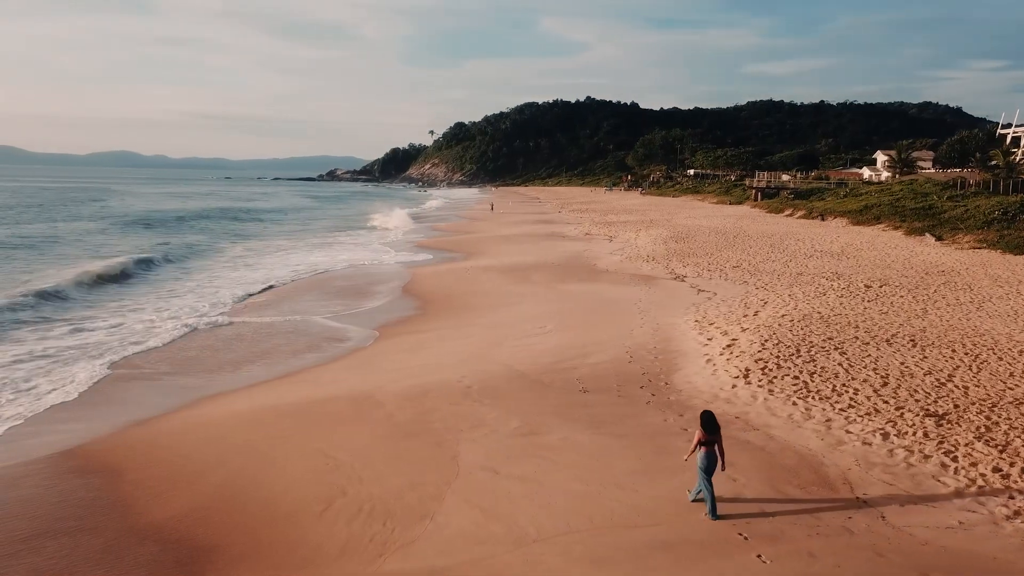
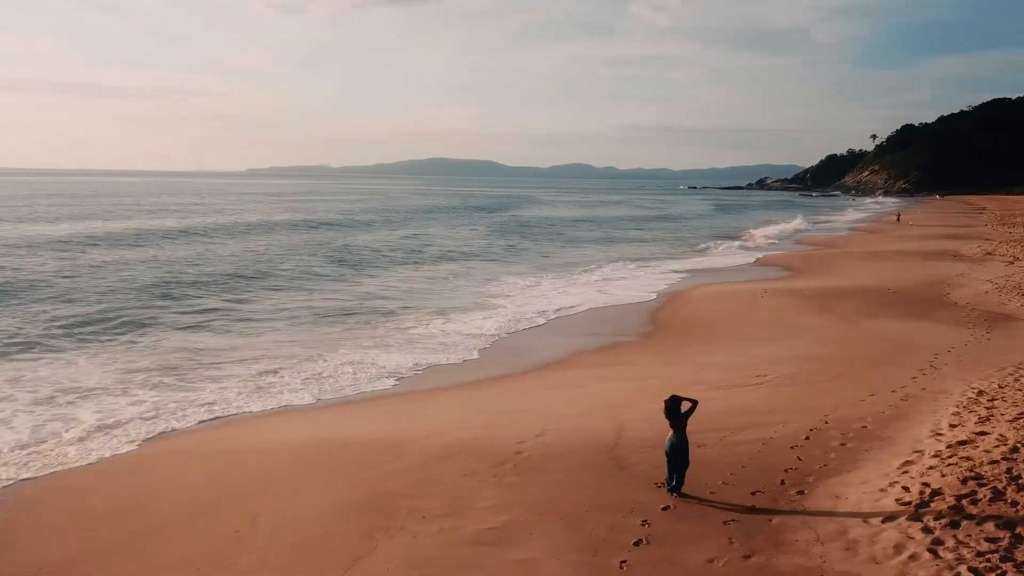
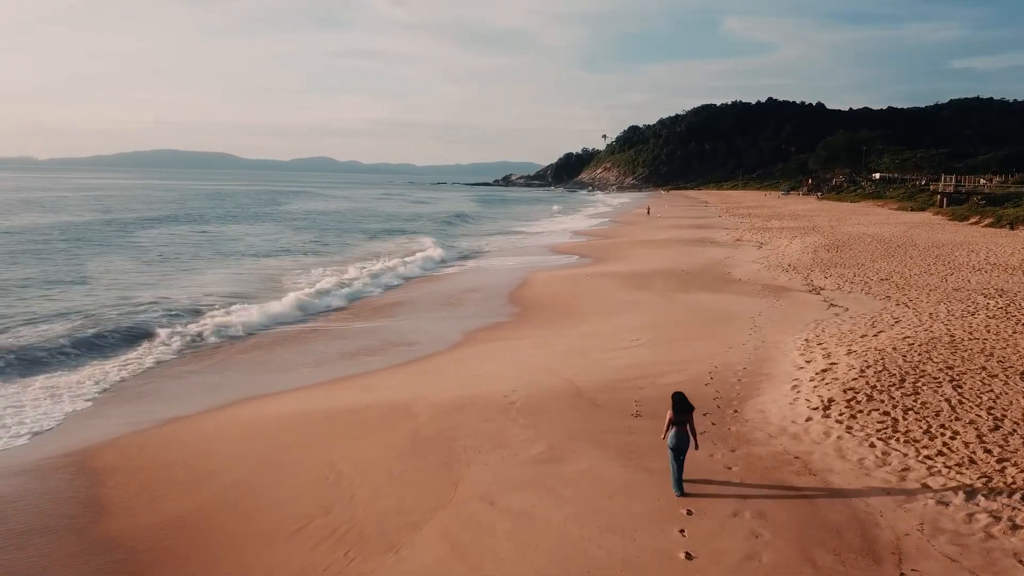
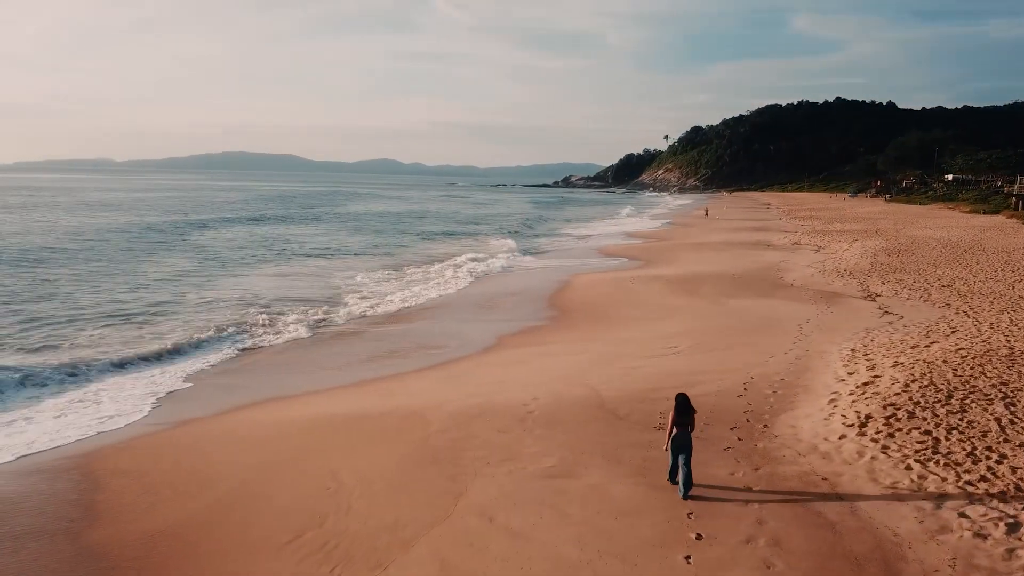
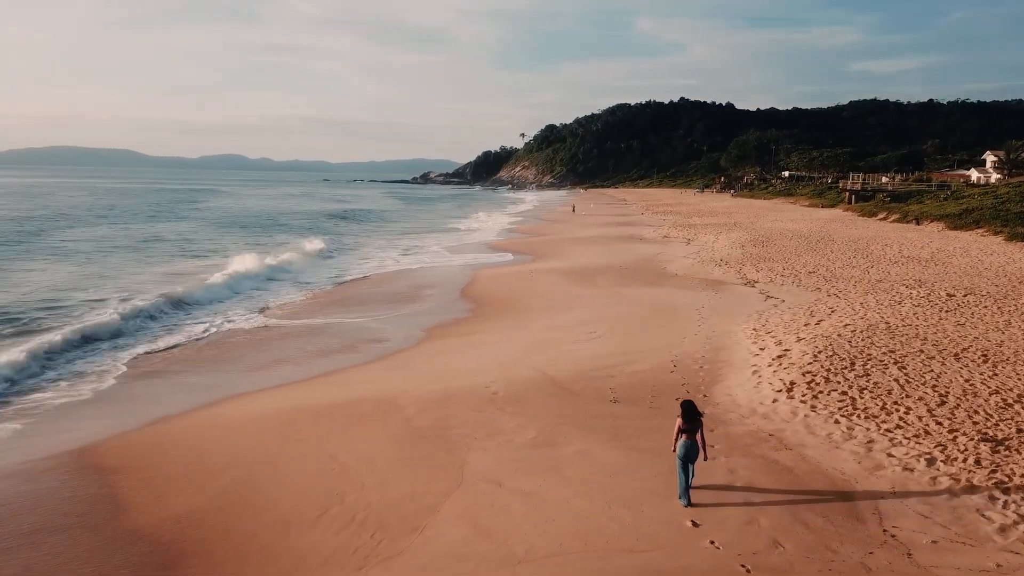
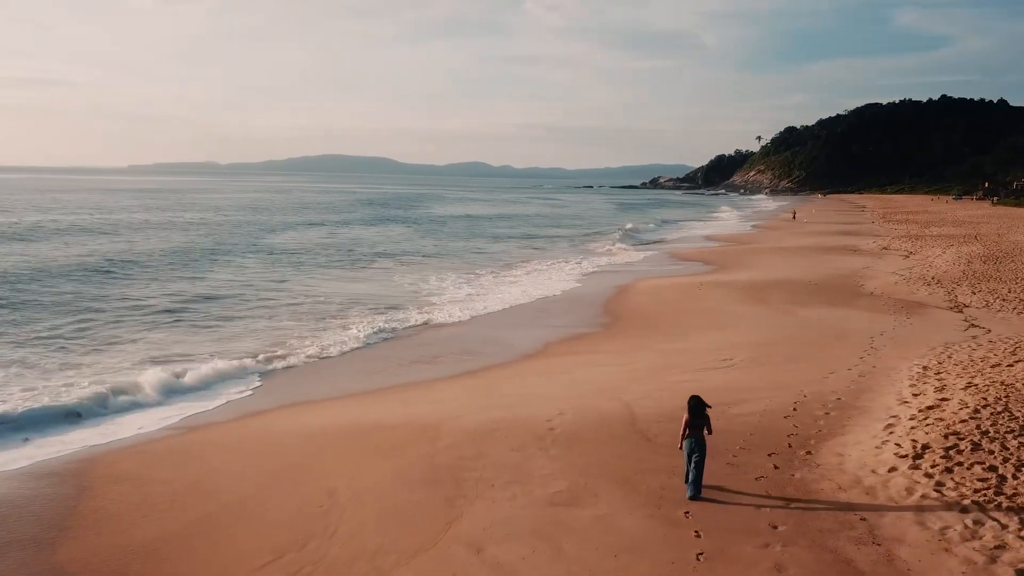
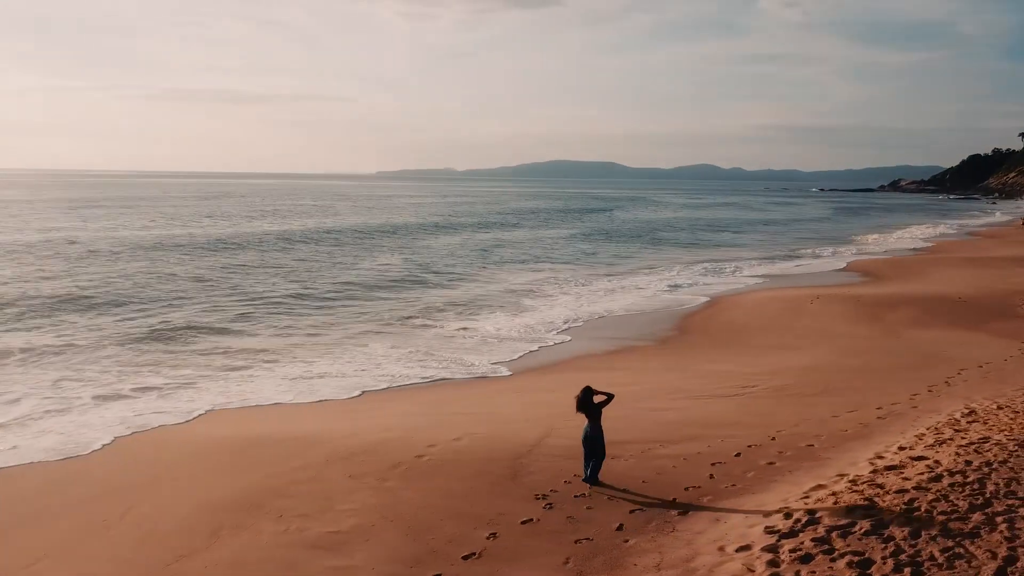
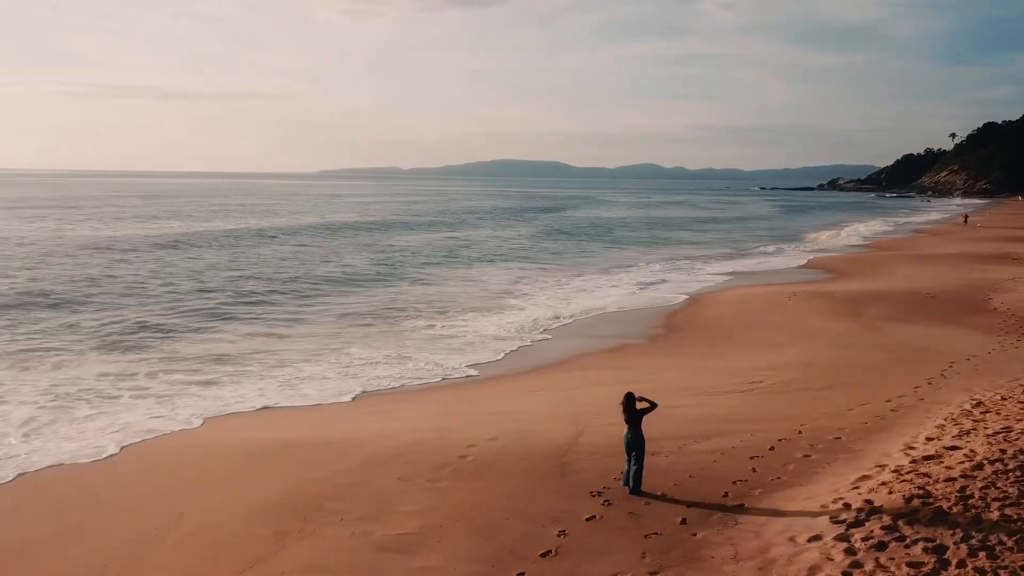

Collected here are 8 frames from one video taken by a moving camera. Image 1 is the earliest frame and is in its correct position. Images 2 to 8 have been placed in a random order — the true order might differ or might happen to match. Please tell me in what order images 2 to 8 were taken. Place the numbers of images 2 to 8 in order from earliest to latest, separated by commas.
5, 3, 4, 6, 2, 8, 7
